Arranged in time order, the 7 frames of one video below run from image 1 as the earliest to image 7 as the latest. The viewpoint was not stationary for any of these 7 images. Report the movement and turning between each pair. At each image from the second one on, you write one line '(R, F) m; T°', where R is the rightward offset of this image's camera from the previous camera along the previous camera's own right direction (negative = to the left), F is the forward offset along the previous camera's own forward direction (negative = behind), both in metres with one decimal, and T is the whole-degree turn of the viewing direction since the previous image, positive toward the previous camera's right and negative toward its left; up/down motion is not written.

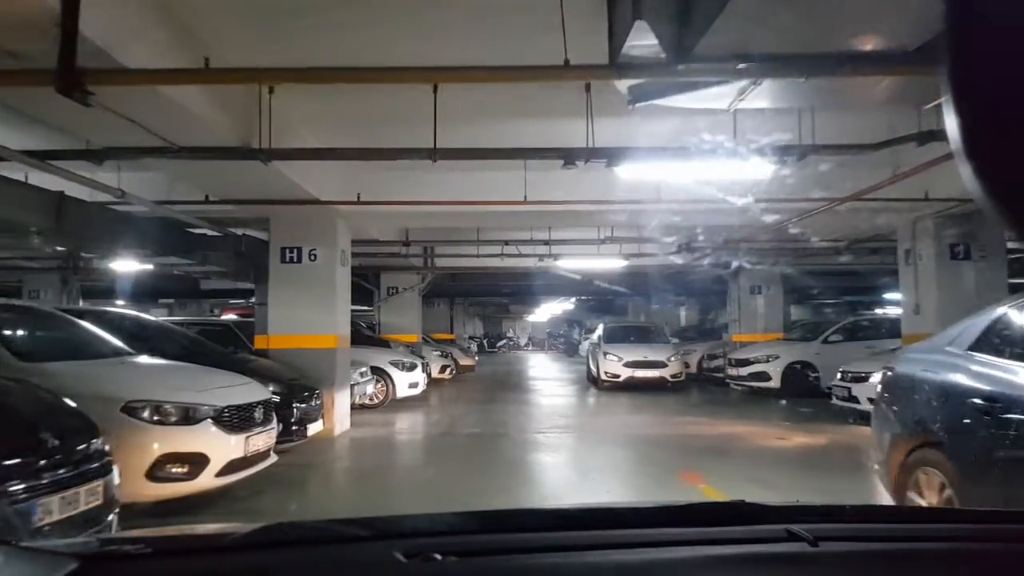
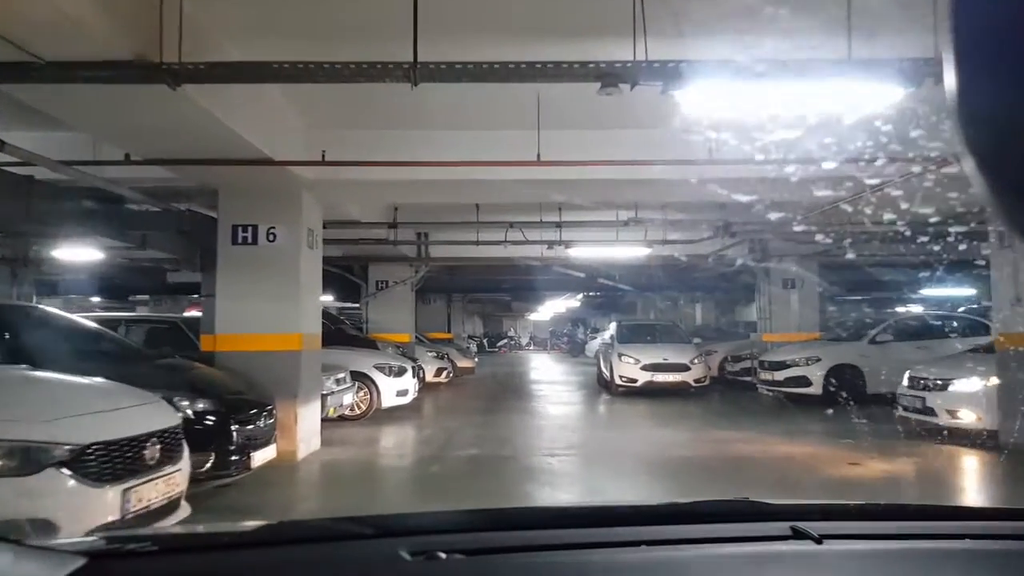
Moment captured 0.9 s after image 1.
(-0.1, +1.8) m; 0°
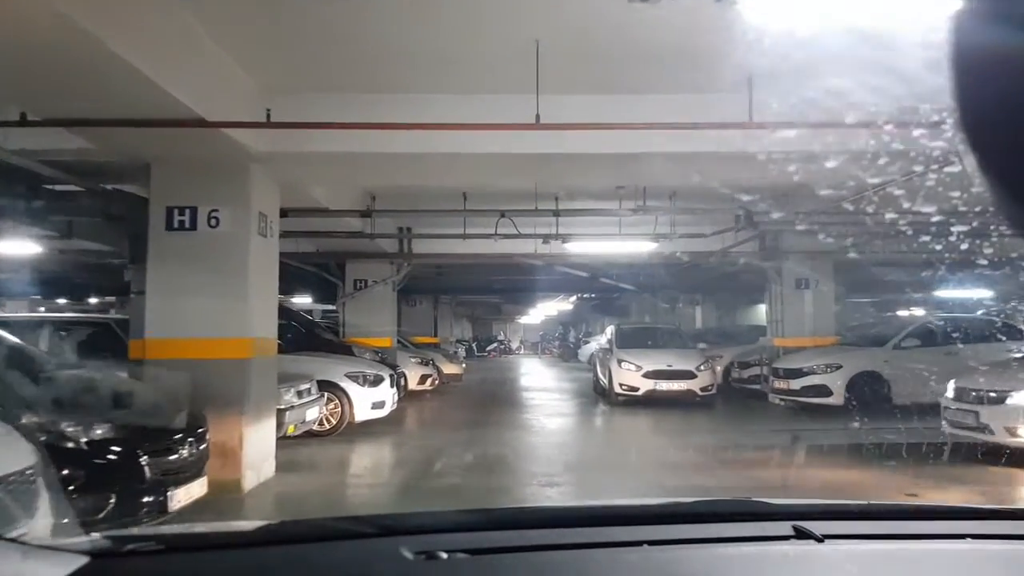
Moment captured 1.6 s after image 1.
(0.0, +1.2) m; +1°
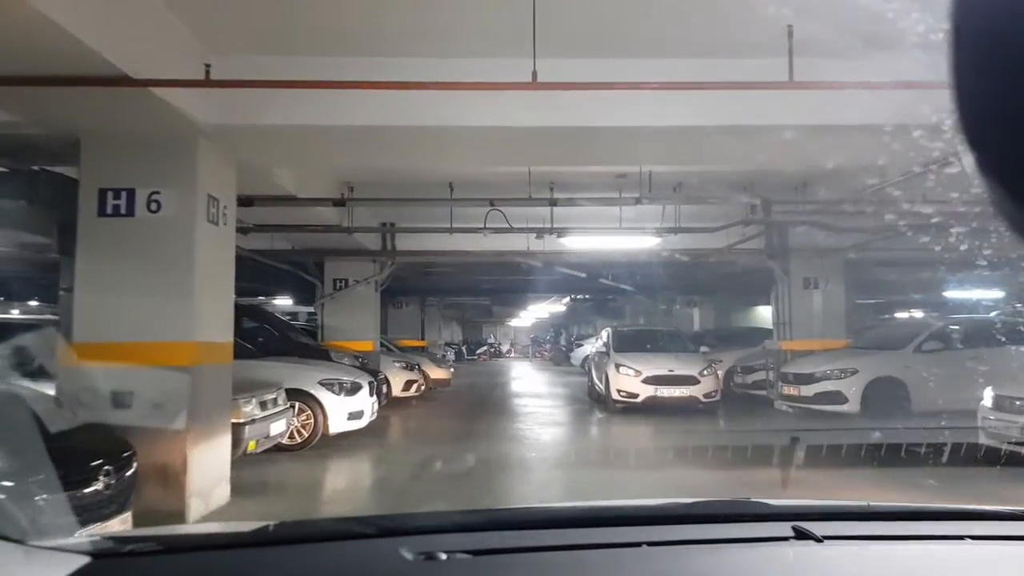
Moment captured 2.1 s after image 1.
(0.0, +0.8) m; +1°
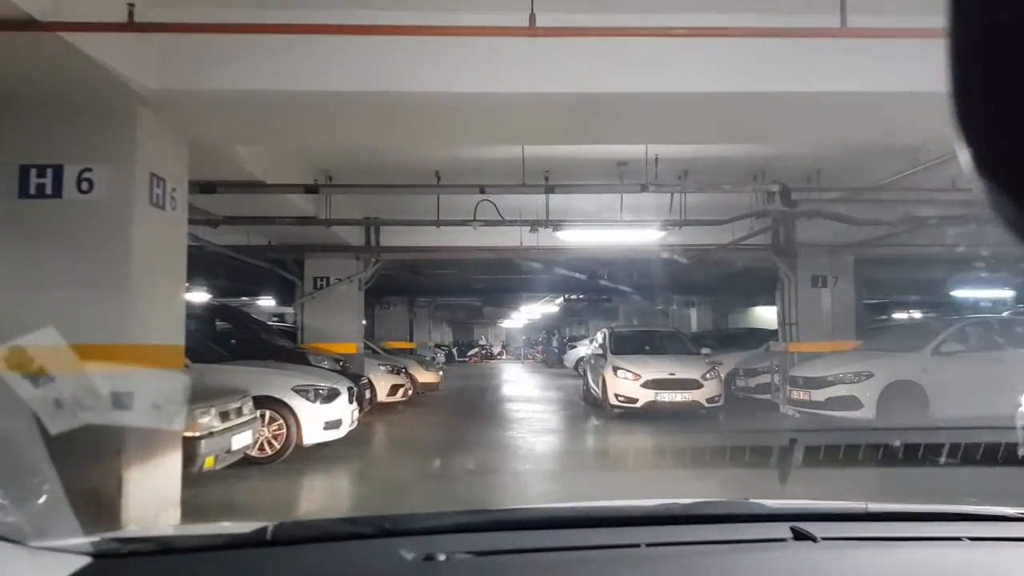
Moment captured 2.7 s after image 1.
(0.0, +0.7) m; 0°
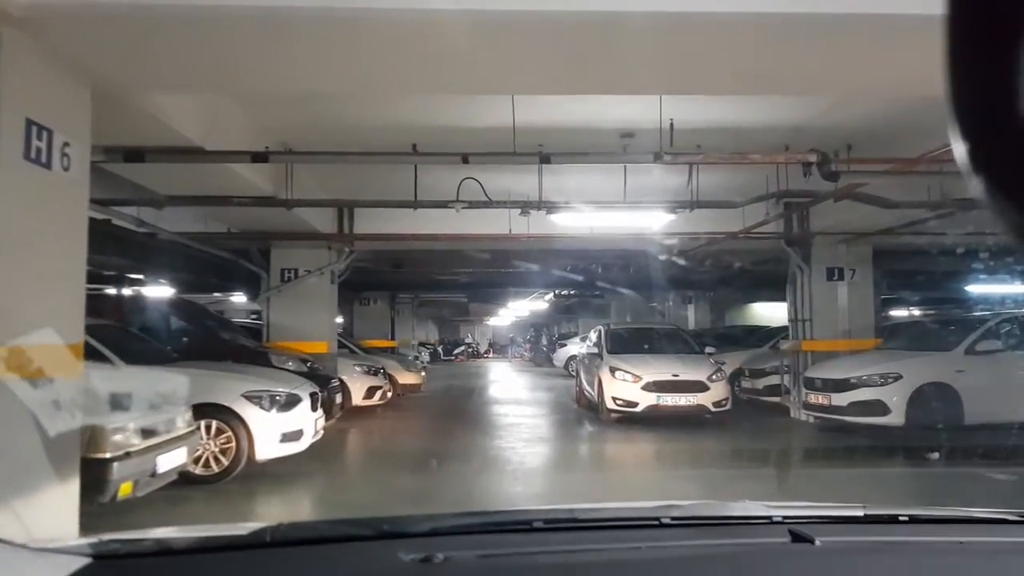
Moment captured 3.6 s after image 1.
(0.0, +1.1) m; +1°
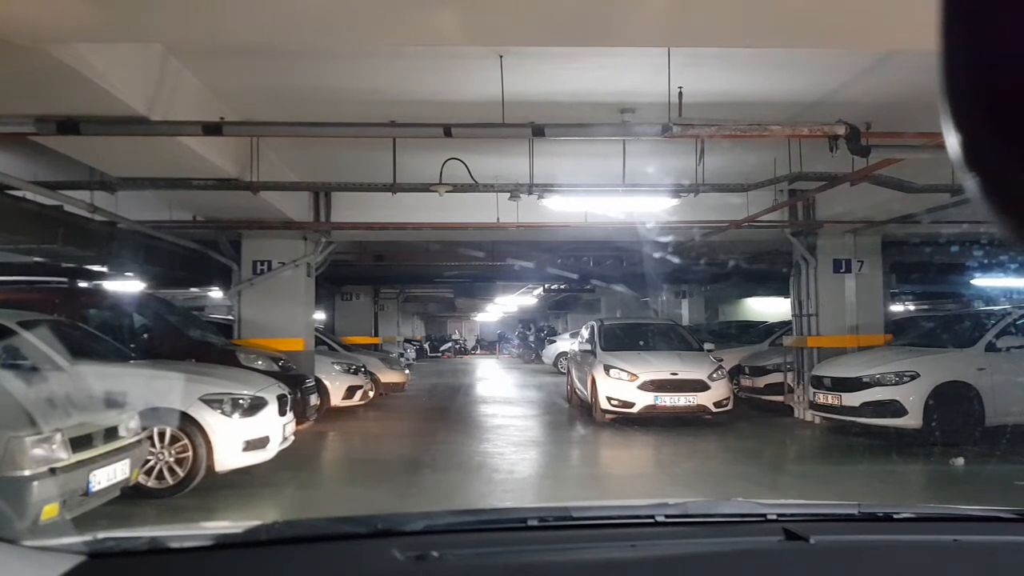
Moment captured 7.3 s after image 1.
(0.0, +0.7) m; +1°
